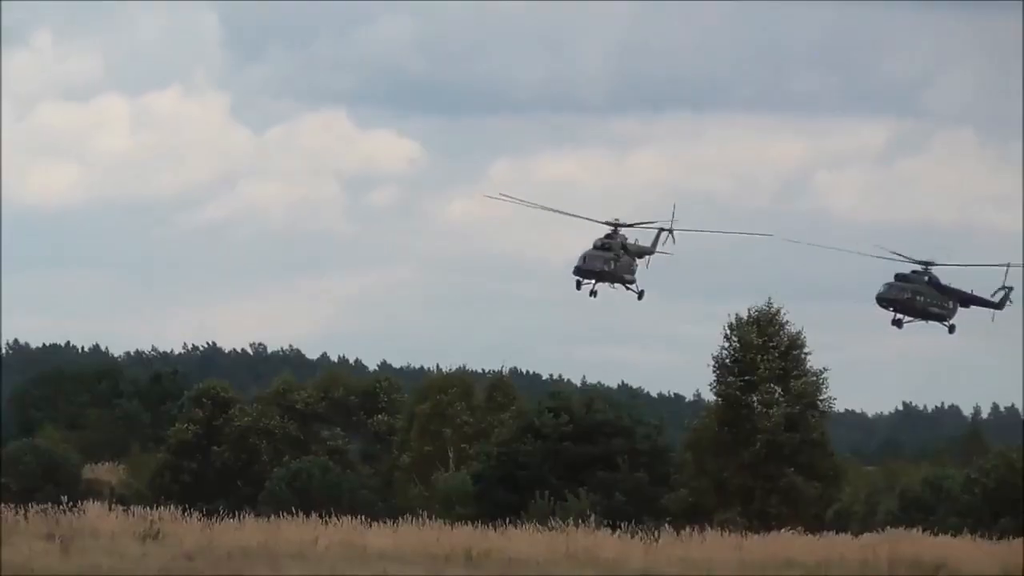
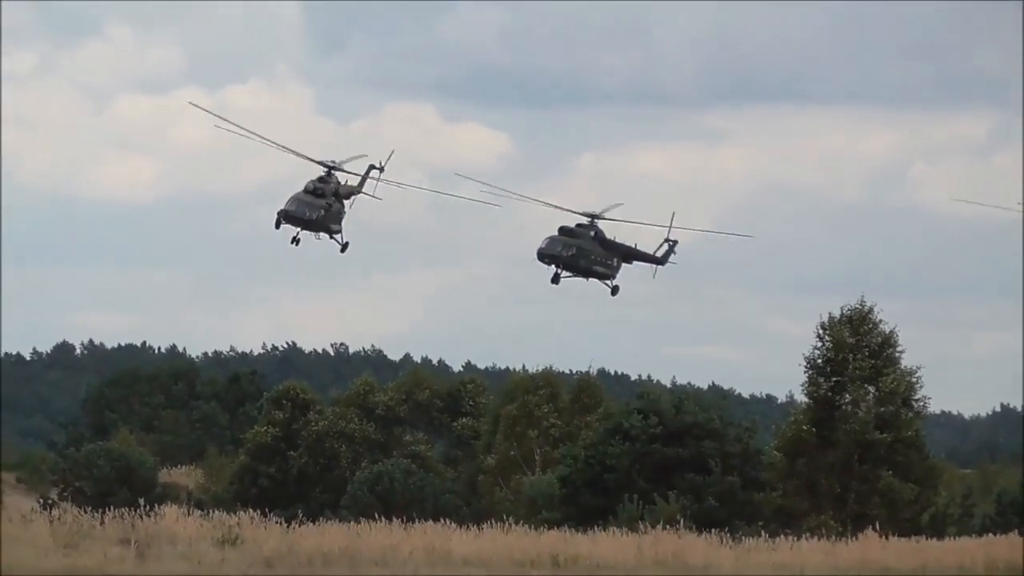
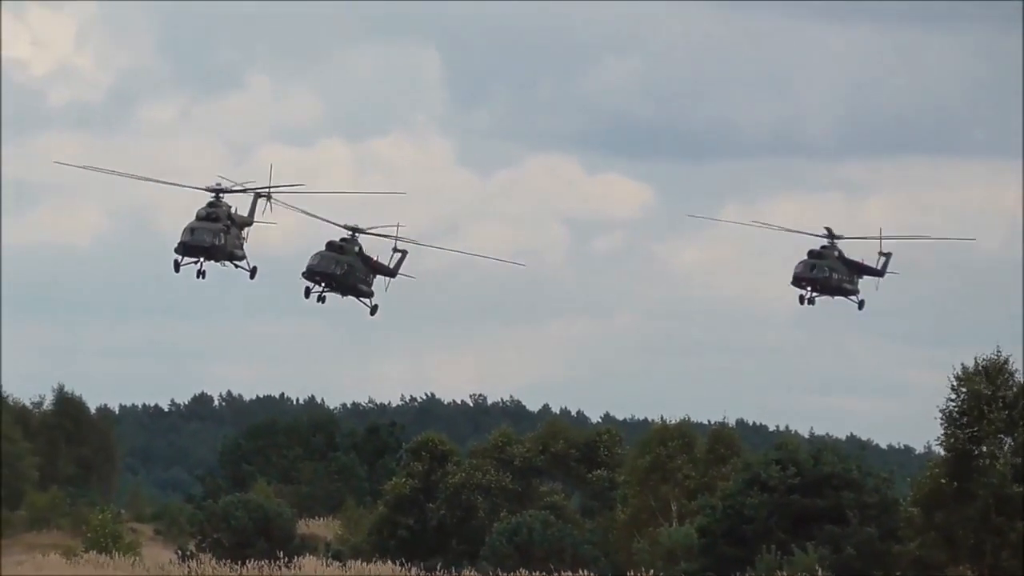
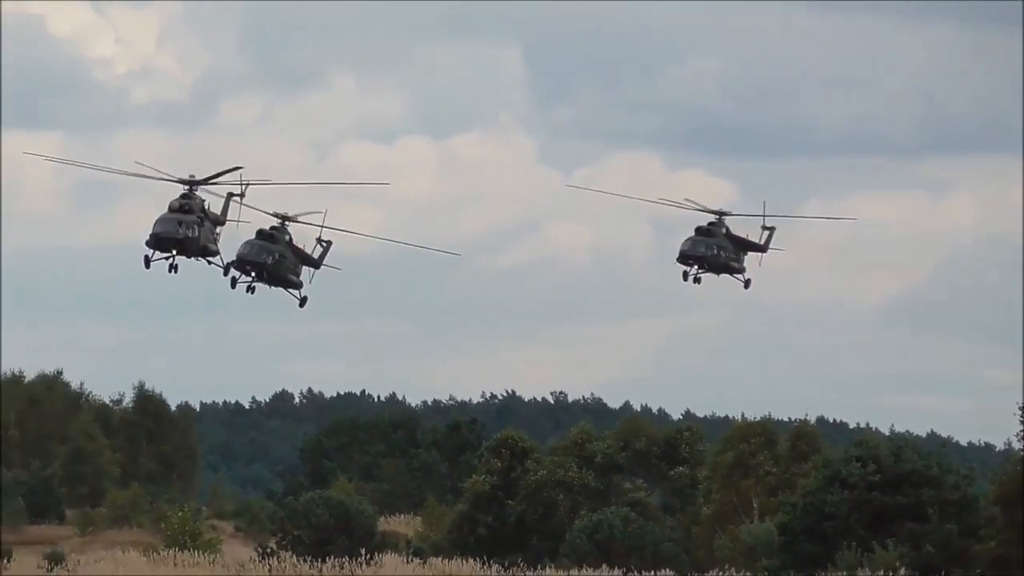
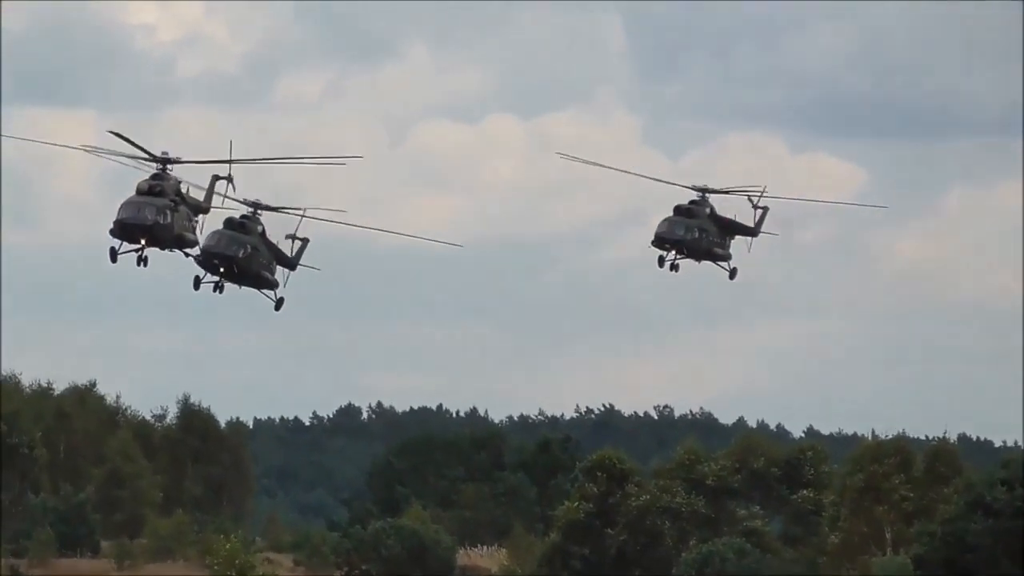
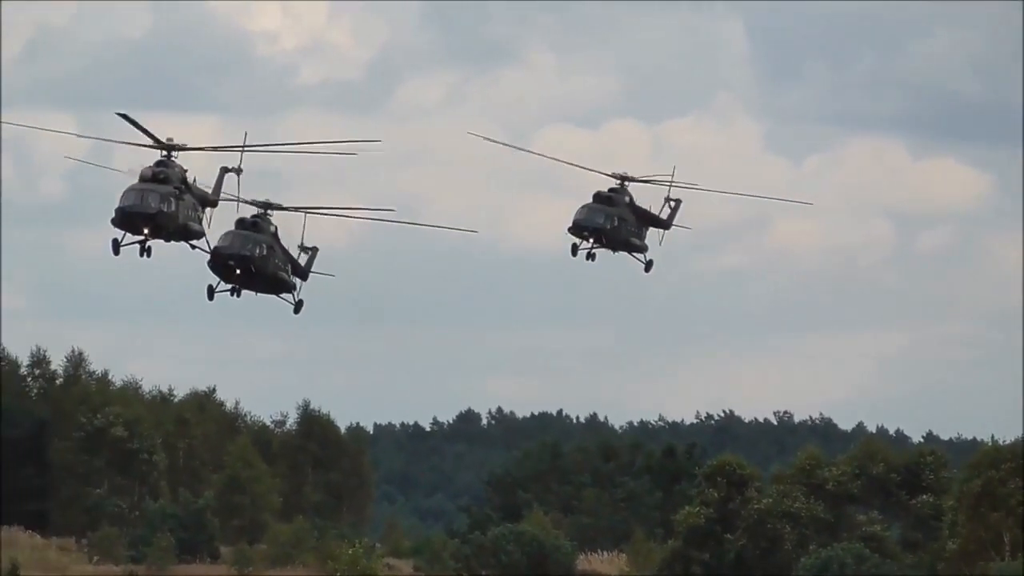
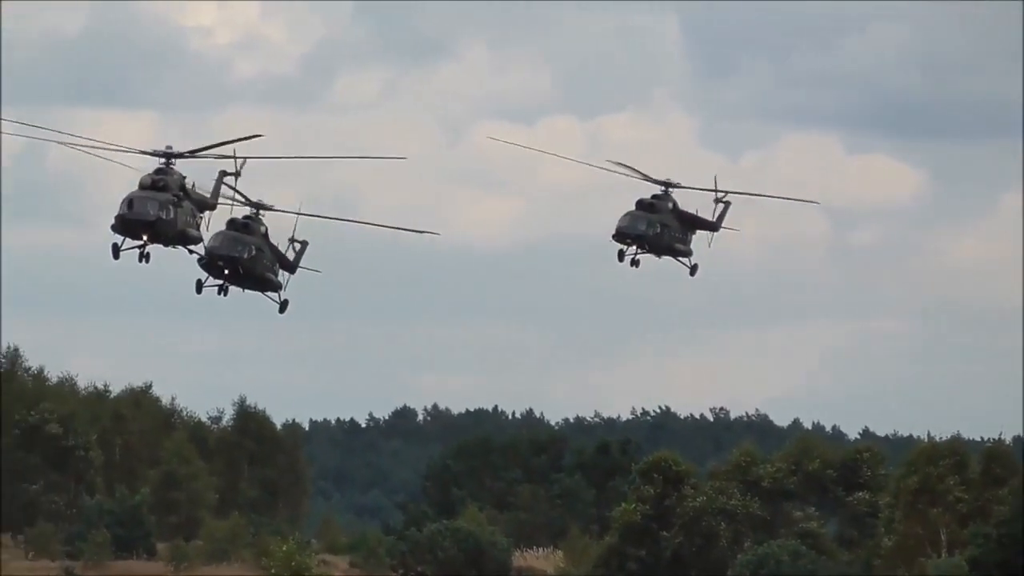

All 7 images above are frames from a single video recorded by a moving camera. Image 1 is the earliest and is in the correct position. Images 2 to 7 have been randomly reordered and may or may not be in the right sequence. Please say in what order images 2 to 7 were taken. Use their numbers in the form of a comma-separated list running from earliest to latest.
2, 3, 4, 5, 7, 6
